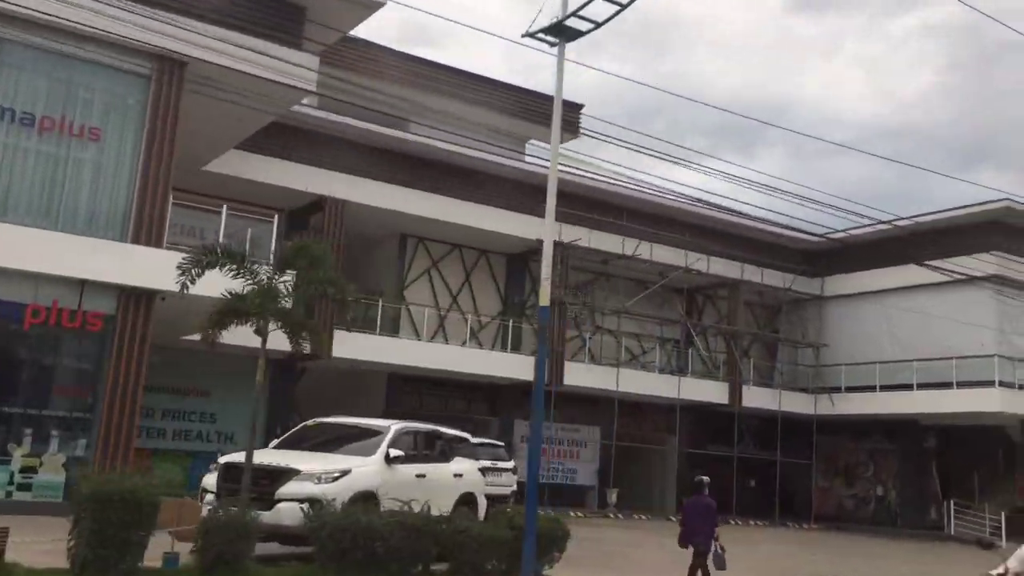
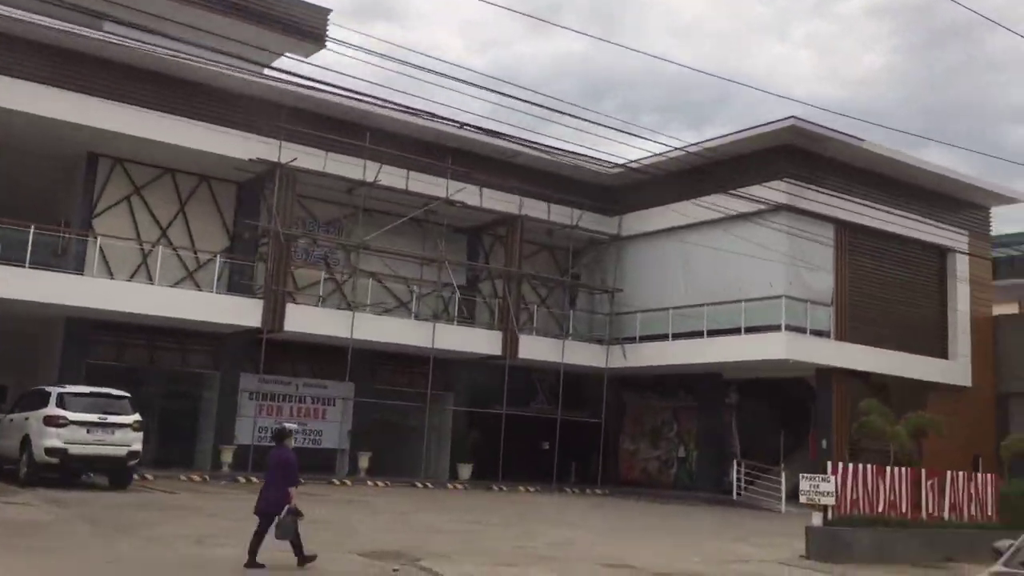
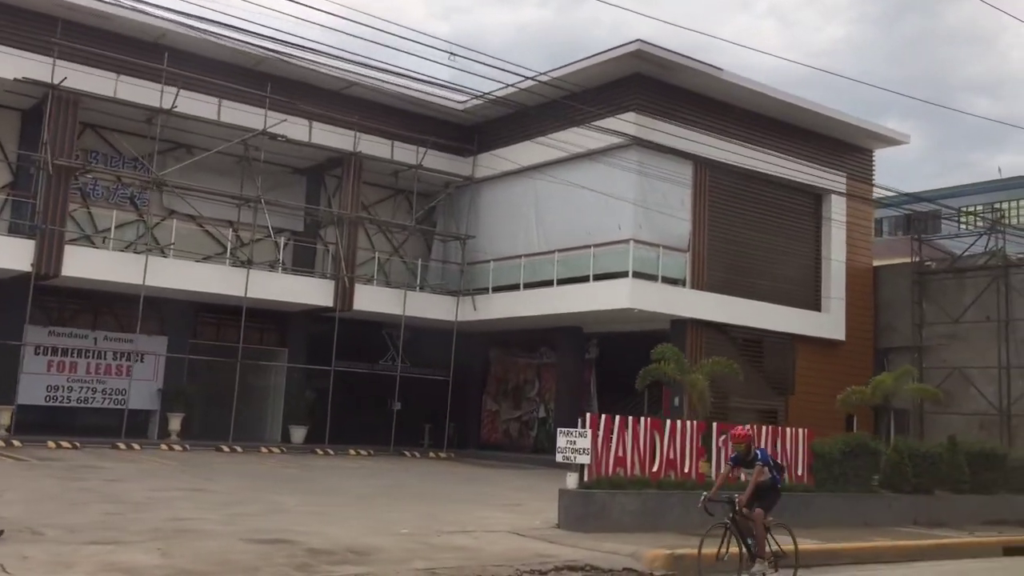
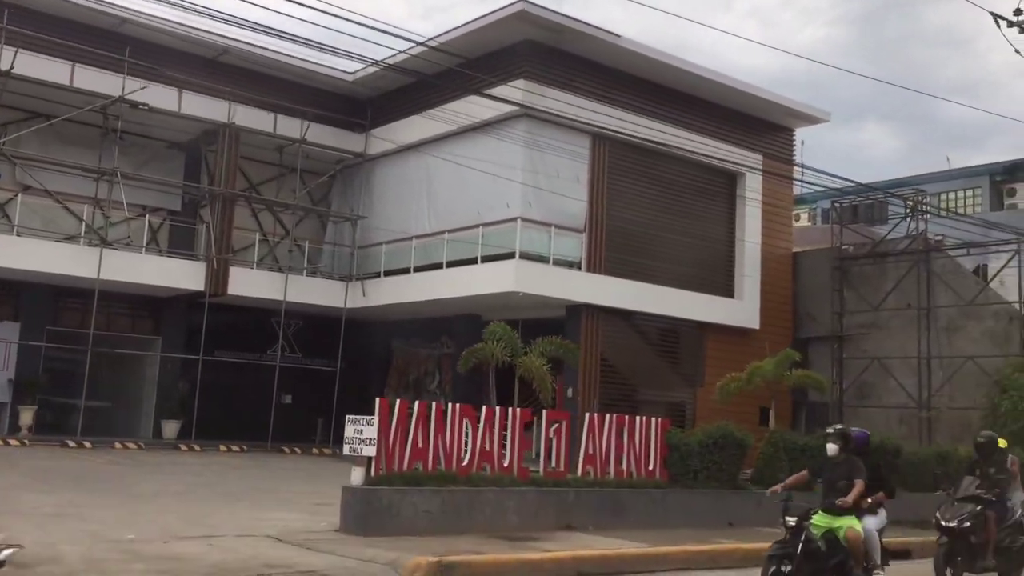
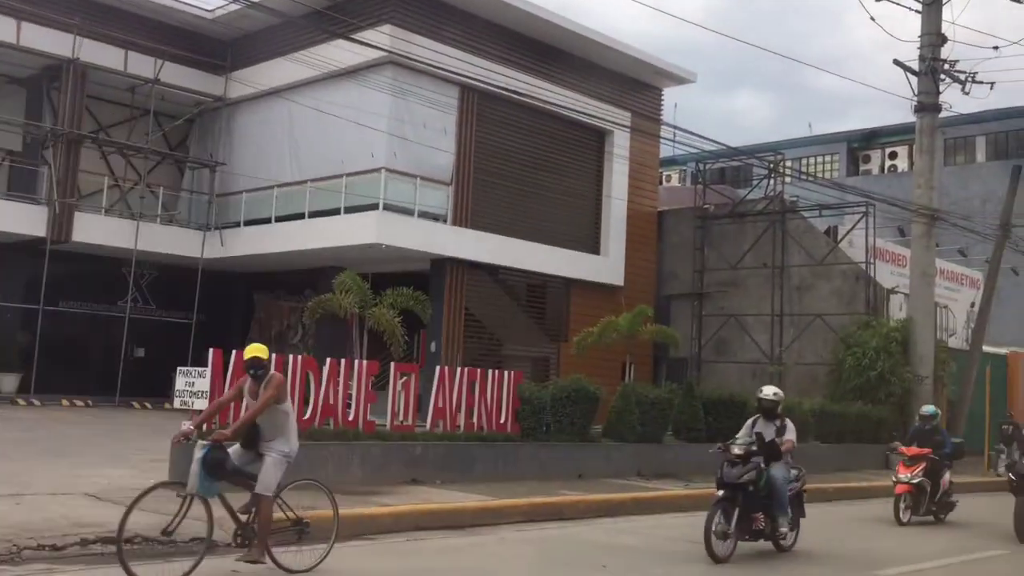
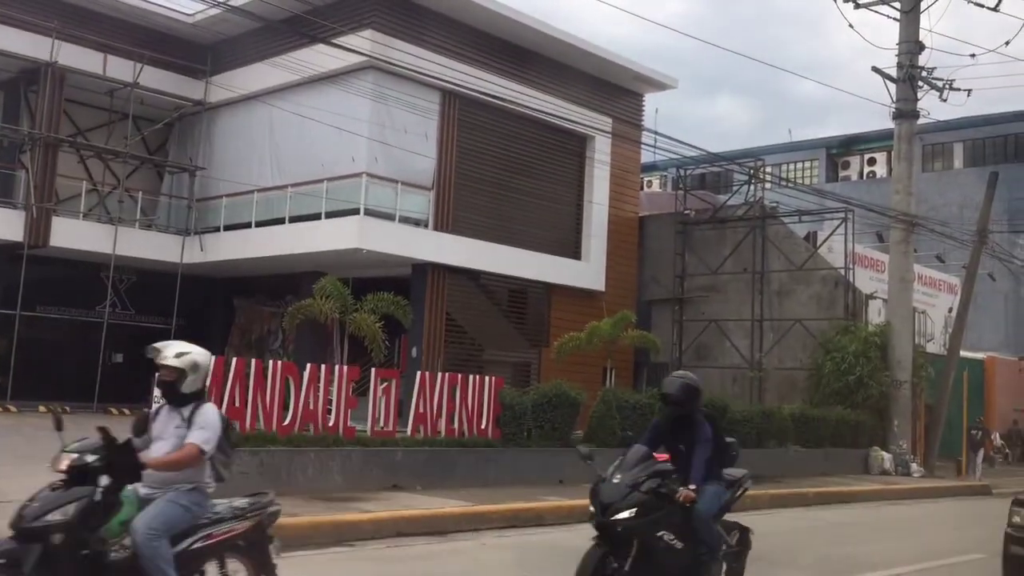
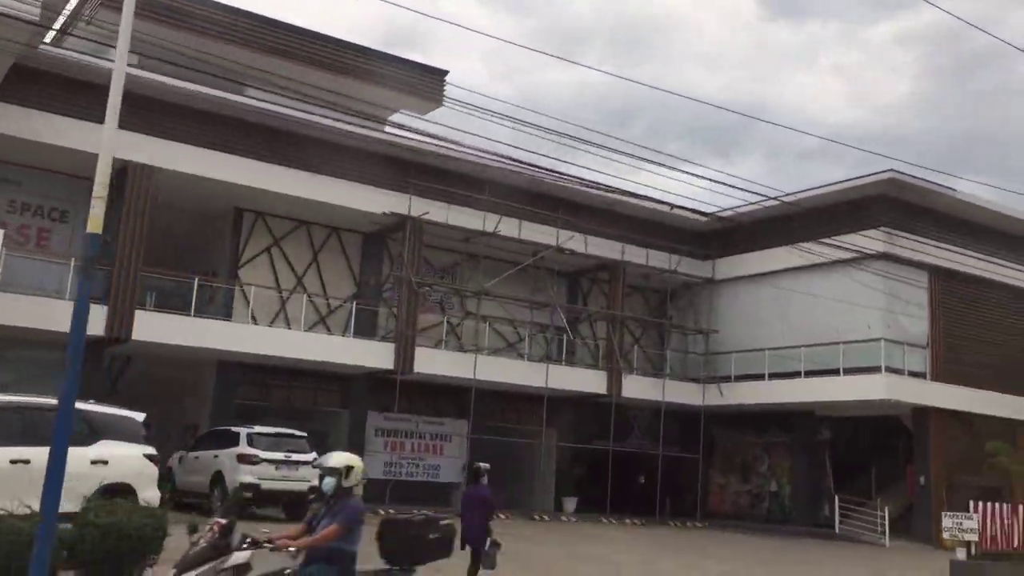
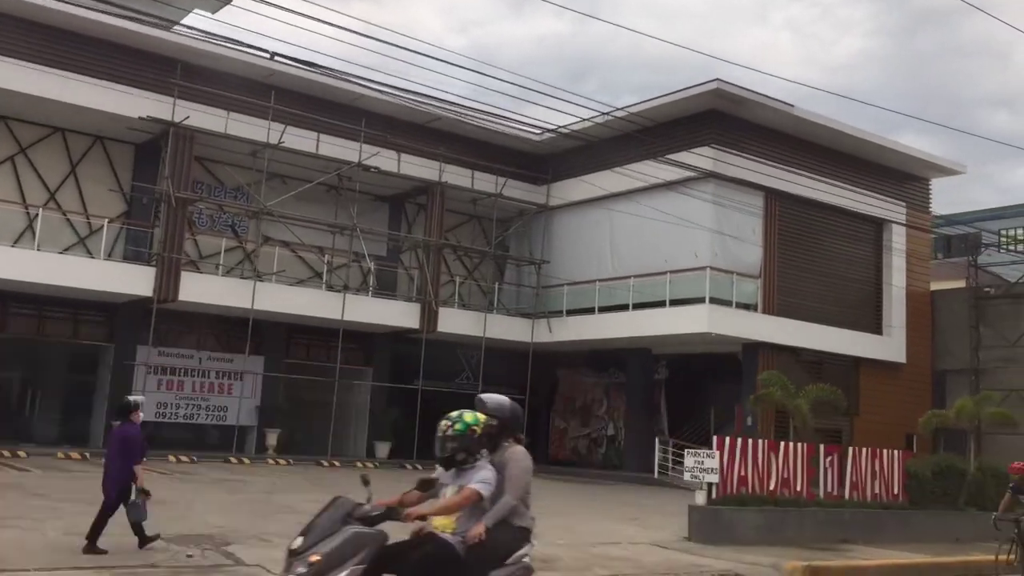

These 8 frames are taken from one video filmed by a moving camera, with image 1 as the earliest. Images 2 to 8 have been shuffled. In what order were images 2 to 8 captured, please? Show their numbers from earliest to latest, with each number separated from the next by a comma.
7, 2, 8, 3, 4, 5, 6
